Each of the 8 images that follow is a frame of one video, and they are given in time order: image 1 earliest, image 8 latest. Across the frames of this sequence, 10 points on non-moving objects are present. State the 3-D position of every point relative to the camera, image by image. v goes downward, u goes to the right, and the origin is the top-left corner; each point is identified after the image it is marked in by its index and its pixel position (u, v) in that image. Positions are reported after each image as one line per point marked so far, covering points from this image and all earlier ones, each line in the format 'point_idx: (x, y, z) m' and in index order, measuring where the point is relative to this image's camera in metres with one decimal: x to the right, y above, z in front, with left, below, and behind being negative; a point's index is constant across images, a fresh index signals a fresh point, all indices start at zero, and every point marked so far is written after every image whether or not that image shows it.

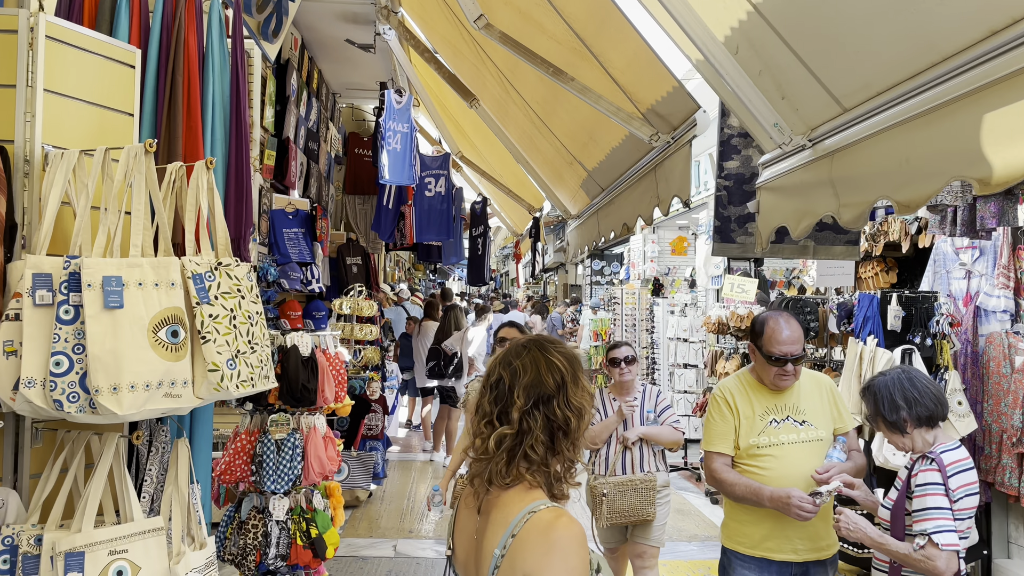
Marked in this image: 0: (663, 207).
0: (+0.6, +0.3, +3.2) m
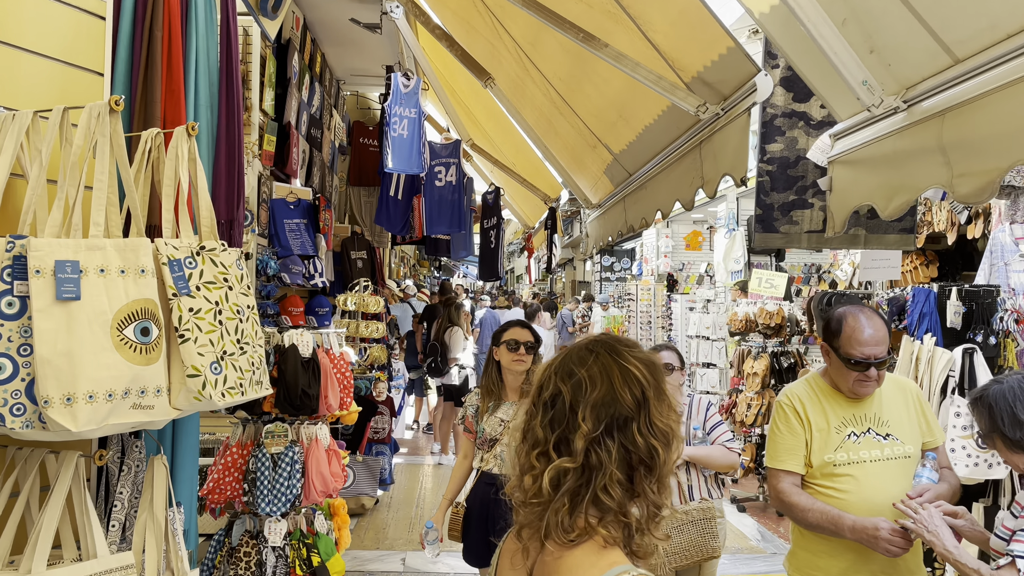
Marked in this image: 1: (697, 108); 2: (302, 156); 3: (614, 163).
0: (+0.7, +0.4, +2.8) m
1: (+0.7, +0.7, +2.8) m
2: (-1.7, +1.1, +6.3) m
3: (+0.6, +0.7, +4.4) m
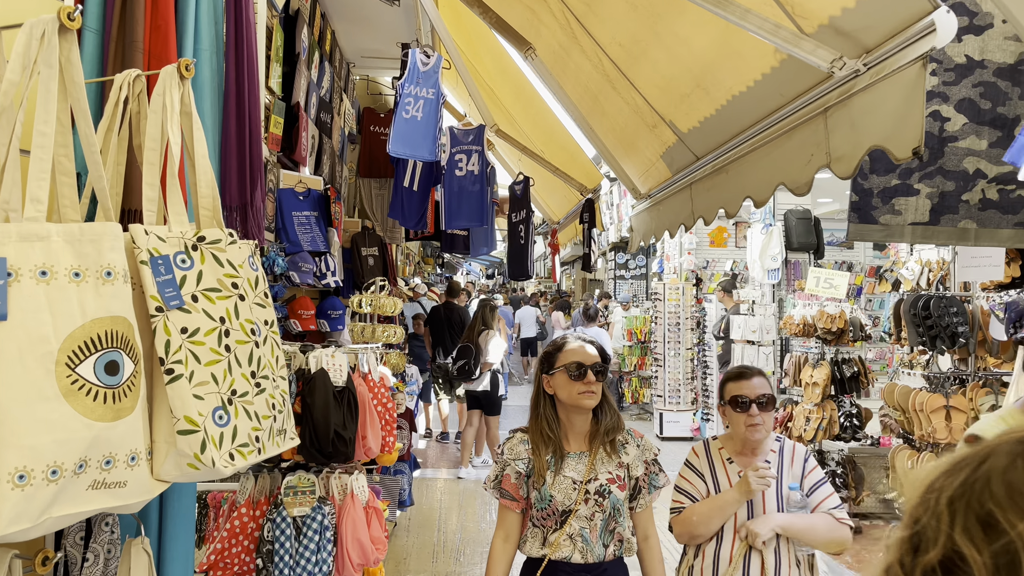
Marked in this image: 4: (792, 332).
0: (+1.0, +0.3, +2.2) m
1: (+0.9, +0.7, +2.2) m
2: (-1.5, +1.1, +5.7) m
3: (+0.8, +0.7, +3.8) m
4: (+2.1, -0.3, +5.7) m
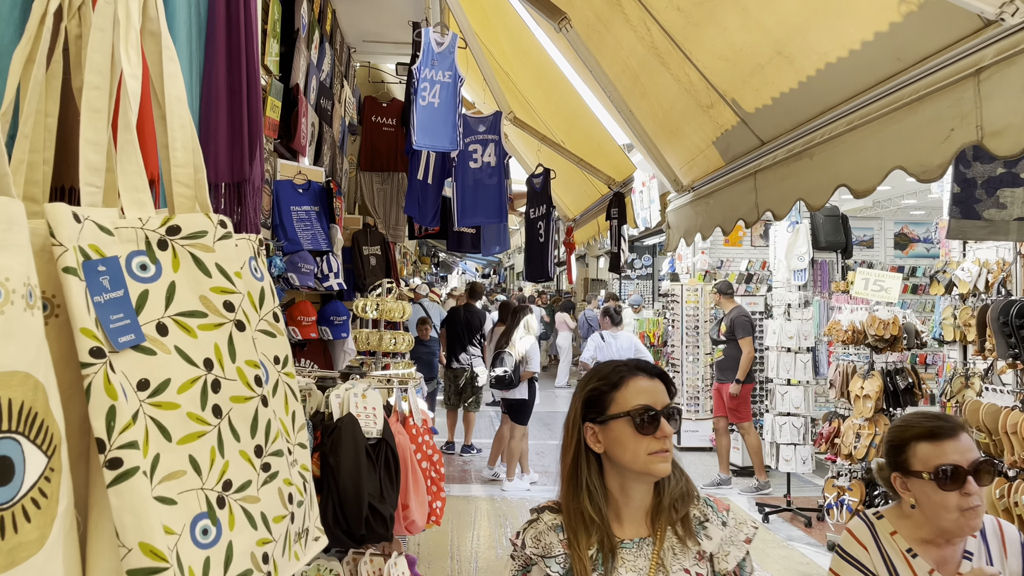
0: (+1.1, +0.3, +1.7) m
1: (+1.1, +0.6, +1.7) m
2: (-1.3, +1.1, +5.2) m
3: (+1.0, +0.7, +3.3) m
4: (+2.2, -0.4, +5.3) m
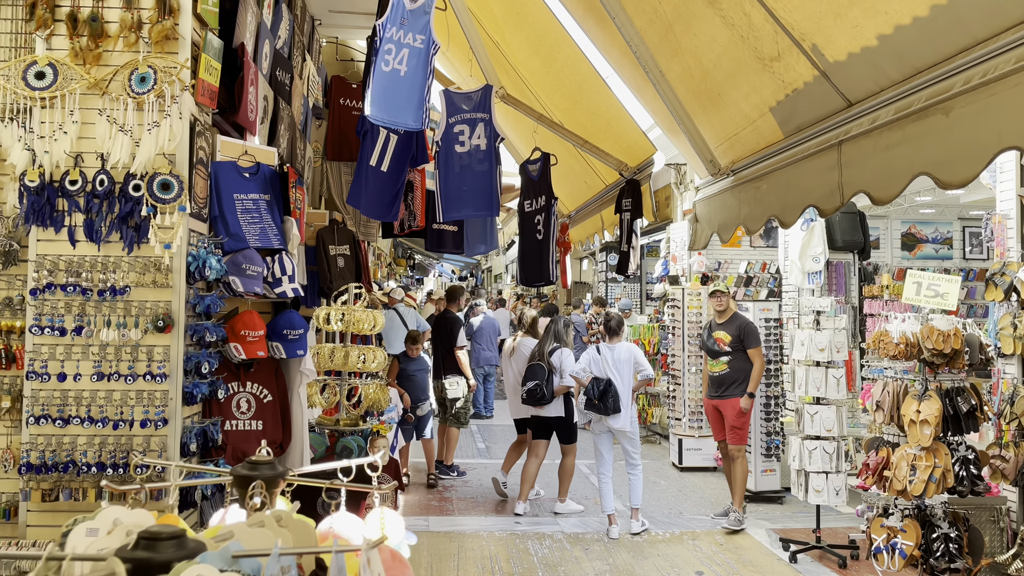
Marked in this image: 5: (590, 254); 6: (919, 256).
0: (+1.2, +0.3, +0.9) m
1: (+1.2, +0.6, +1.0) m
2: (-1.4, +1.0, +4.3) m
3: (+1.0, +0.7, +2.5) m
4: (+2.2, -0.4, +4.5) m
5: (+1.6, +0.7, +15.8) m
6: (+5.4, +0.4, +10.2) m
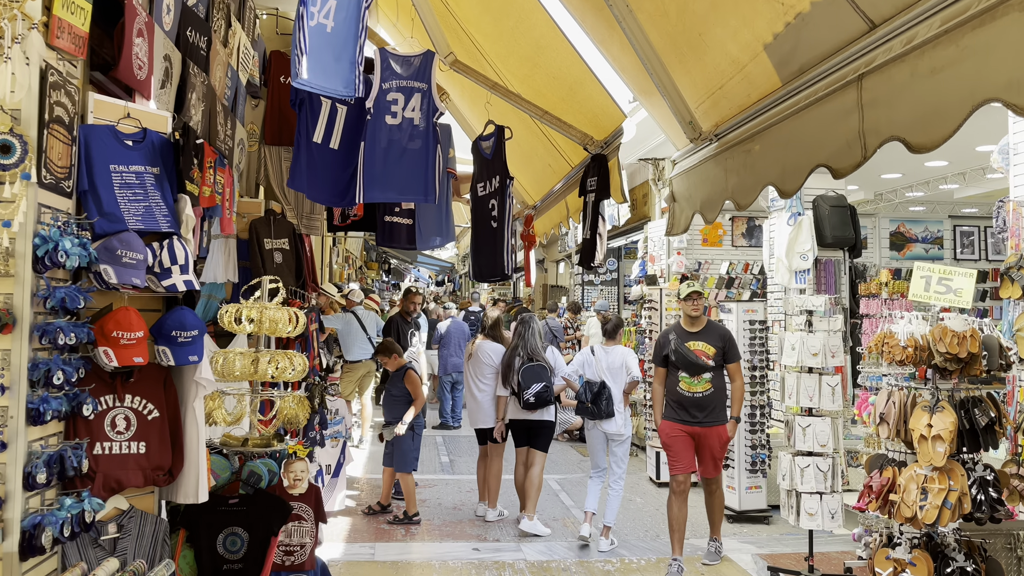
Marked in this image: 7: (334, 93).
0: (+1.0, +0.4, +0.3) m
1: (+1.0, +0.7, +0.4) m
2: (-1.6, +1.1, +3.7) m
3: (+0.8, +0.7, +1.9) m
4: (+1.9, -0.4, +3.9) m
5: (+1.1, +0.6, +15.2) m
6: (+5.0, +0.4, +9.7) m
7: (-0.8, +0.9, +3.5) m
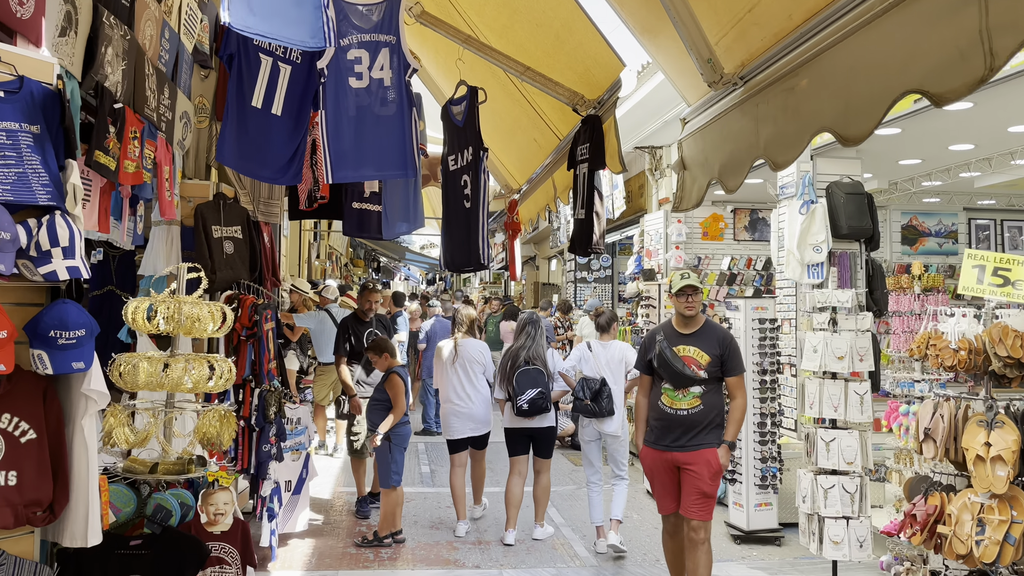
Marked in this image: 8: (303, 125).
0: (+0.9, +0.4, -0.3) m
1: (+0.9, +0.7, -0.3) m
2: (-1.7, +1.1, +3.0) m
3: (+0.7, +0.7, +1.3) m
4: (+1.8, -0.3, +3.3) m
5: (+0.9, +0.7, +14.6) m
6: (+4.8, +0.4, +9.1) m
7: (-0.9, +0.9, +2.9) m
8: (-0.9, +0.7, +3.5) m
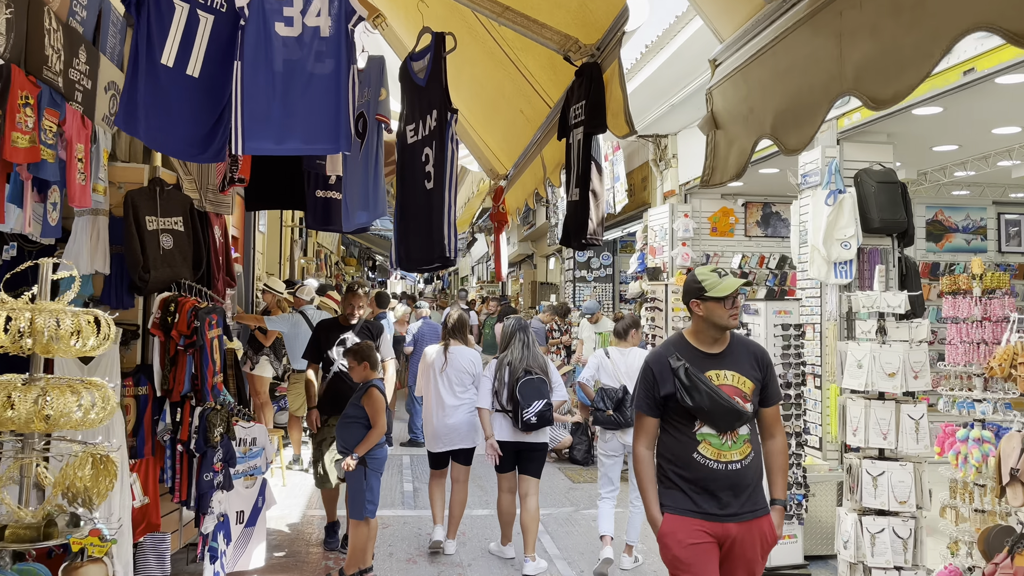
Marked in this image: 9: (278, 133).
0: (+0.9, +0.4, -1.0) m
1: (+0.8, +0.7, -0.9) m
2: (-1.8, +1.1, +2.3) m
3: (+0.6, +0.7, +0.6) m
4: (+1.7, -0.3, +2.6) m
5: (+0.8, +0.7, +13.9) m
6: (+4.8, +0.4, +8.4) m
7: (-1.0, +0.9, +2.2) m
8: (-1.0, +0.7, +2.8) m
9: (-0.8, +0.6, +2.8) m
